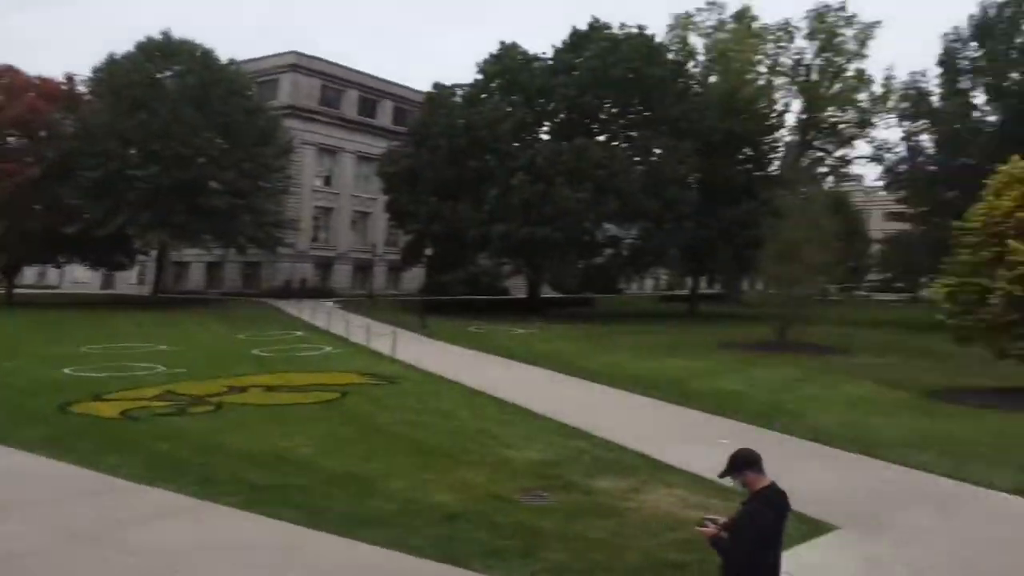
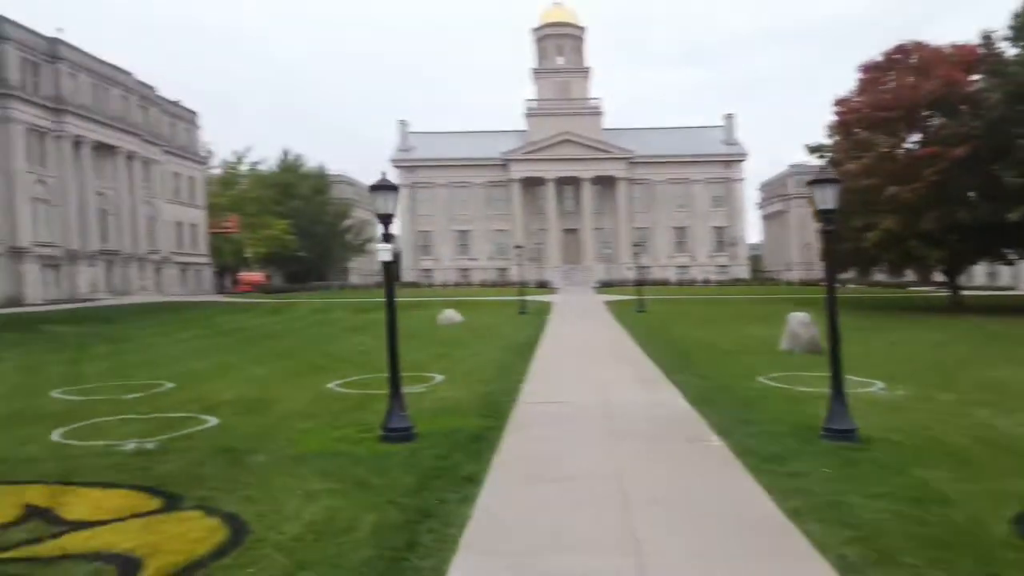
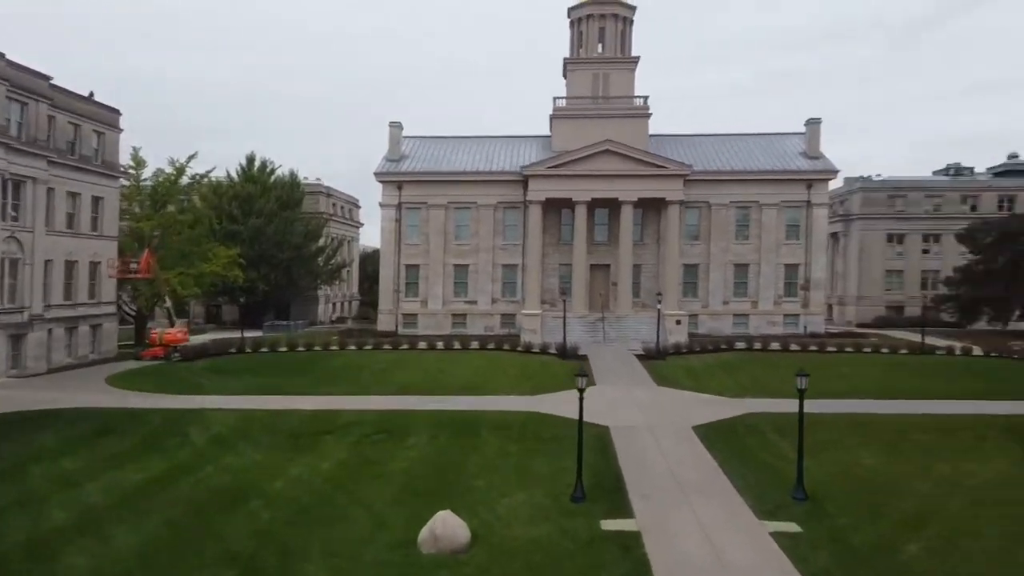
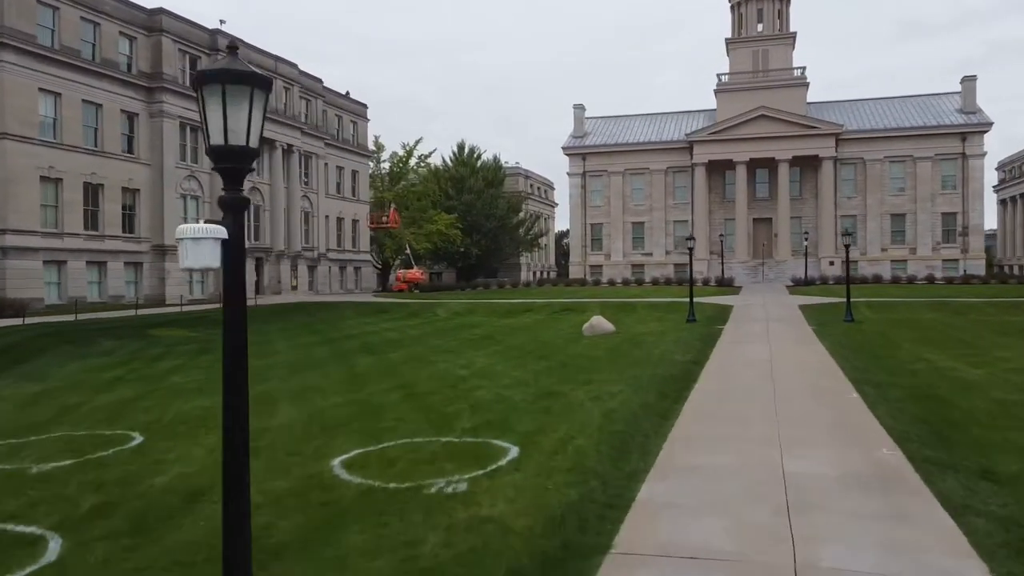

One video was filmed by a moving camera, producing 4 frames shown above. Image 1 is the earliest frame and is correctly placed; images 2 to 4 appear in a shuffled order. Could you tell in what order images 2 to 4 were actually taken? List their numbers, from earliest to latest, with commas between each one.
2, 4, 3
